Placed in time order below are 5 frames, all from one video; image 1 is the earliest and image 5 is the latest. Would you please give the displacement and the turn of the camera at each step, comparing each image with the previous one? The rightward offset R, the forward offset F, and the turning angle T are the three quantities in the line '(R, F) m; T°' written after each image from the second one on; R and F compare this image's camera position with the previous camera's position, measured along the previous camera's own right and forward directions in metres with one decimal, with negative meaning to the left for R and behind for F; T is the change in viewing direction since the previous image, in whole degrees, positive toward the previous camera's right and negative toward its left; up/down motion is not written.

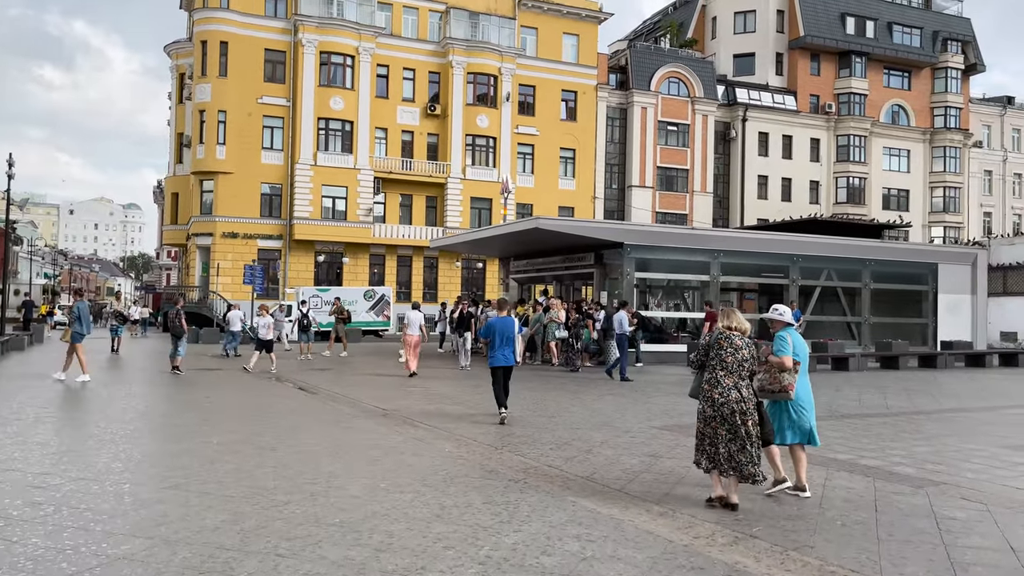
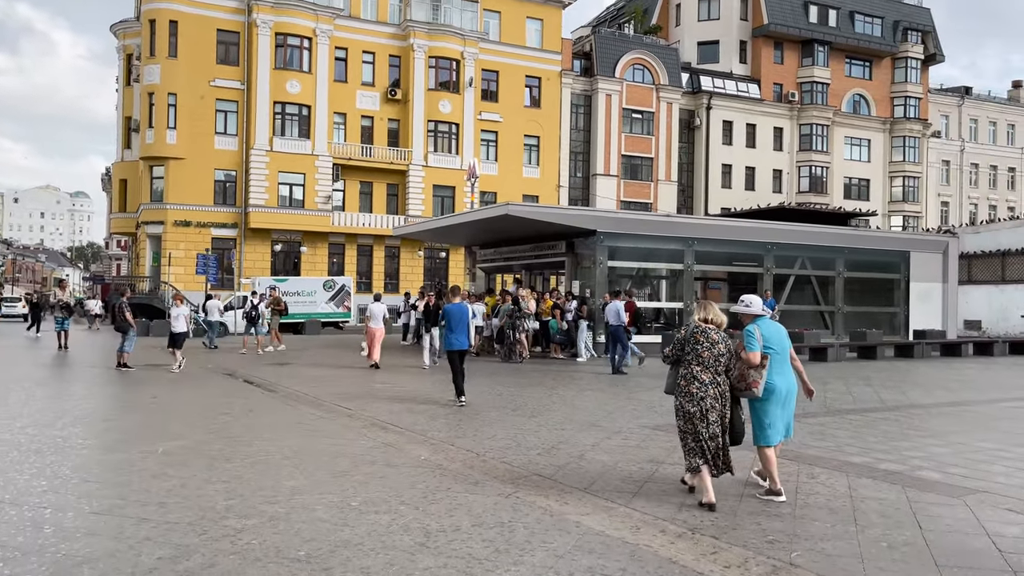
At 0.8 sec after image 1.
(-0.2, +0.9) m; +3°
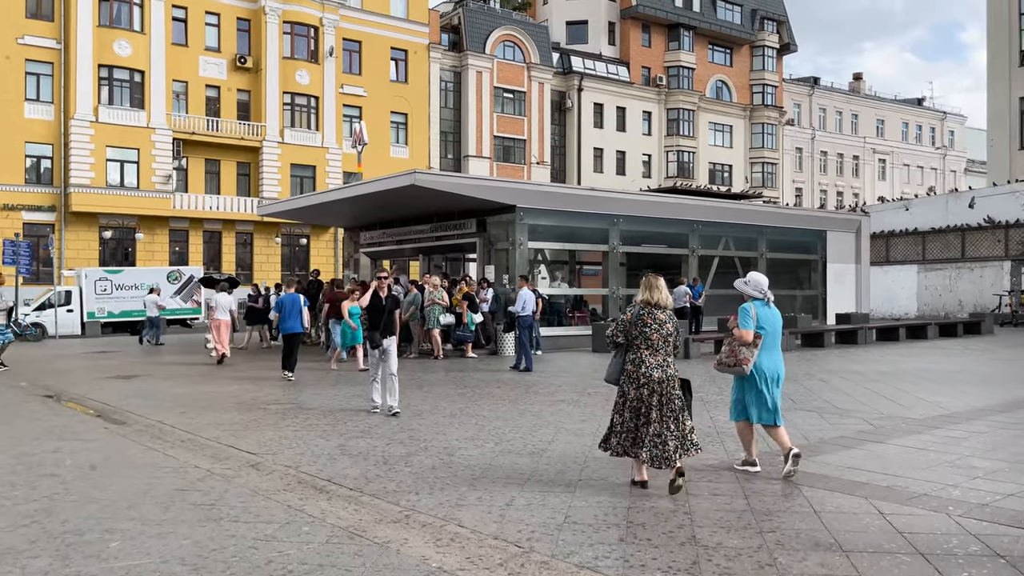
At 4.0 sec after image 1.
(-1.3, +3.5) m; +11°
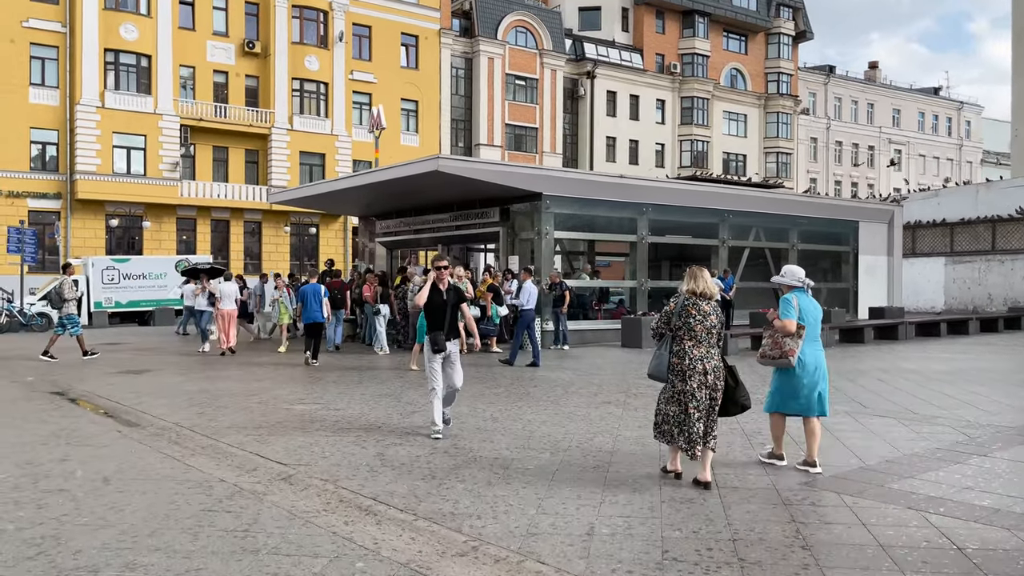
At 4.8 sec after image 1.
(-0.5, +0.8) m; 0°
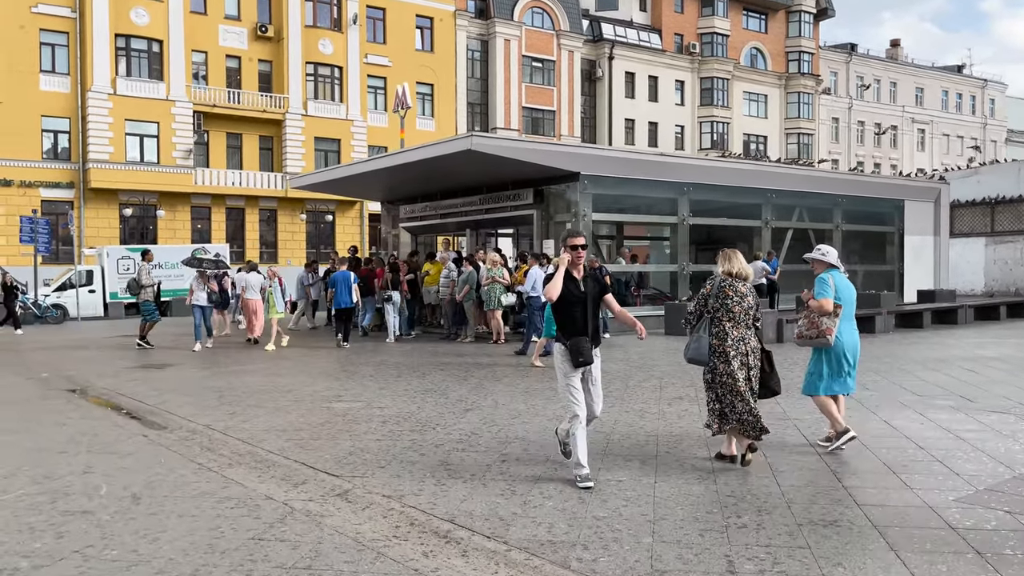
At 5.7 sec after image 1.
(-0.5, +0.9) m; -1°
